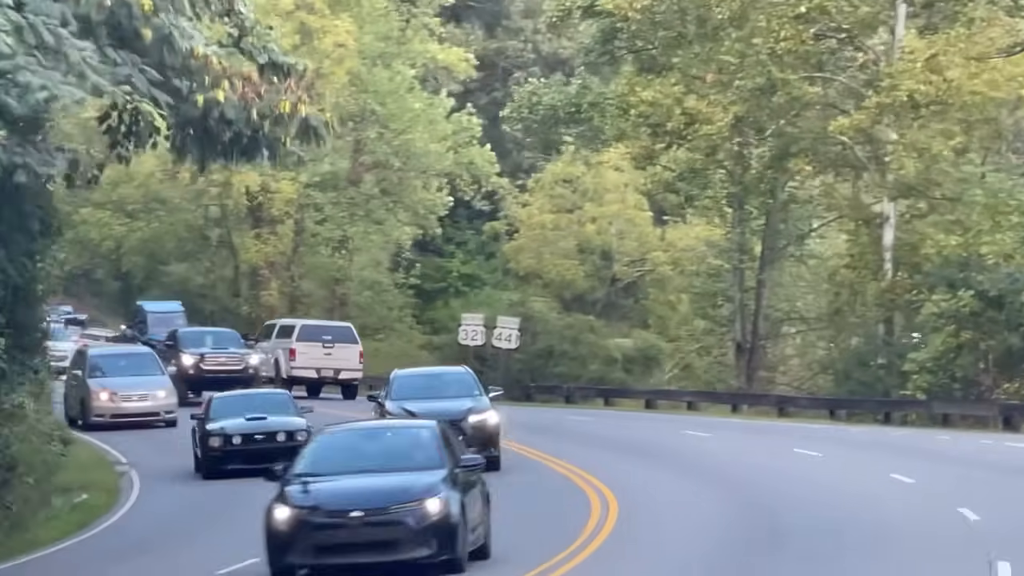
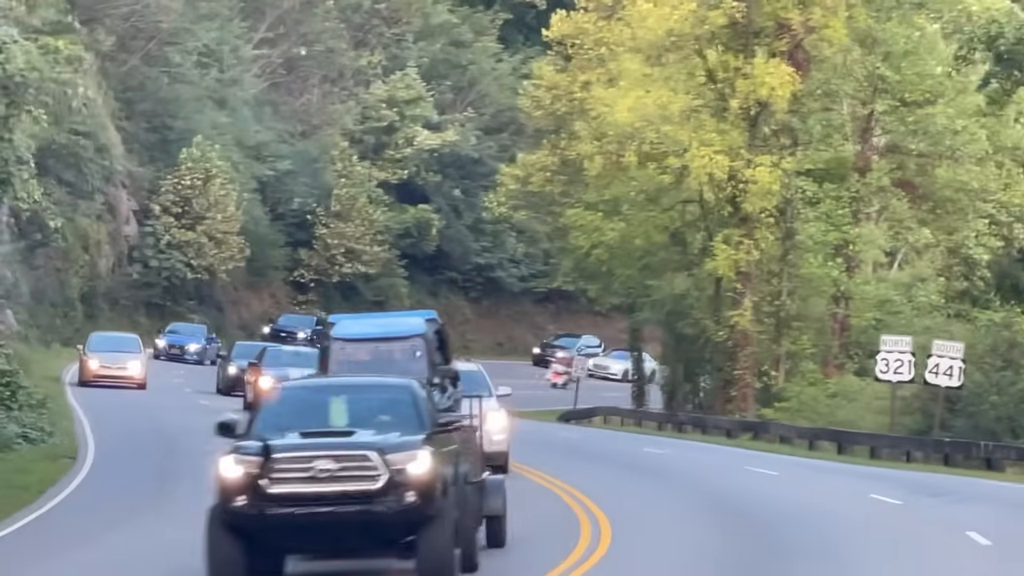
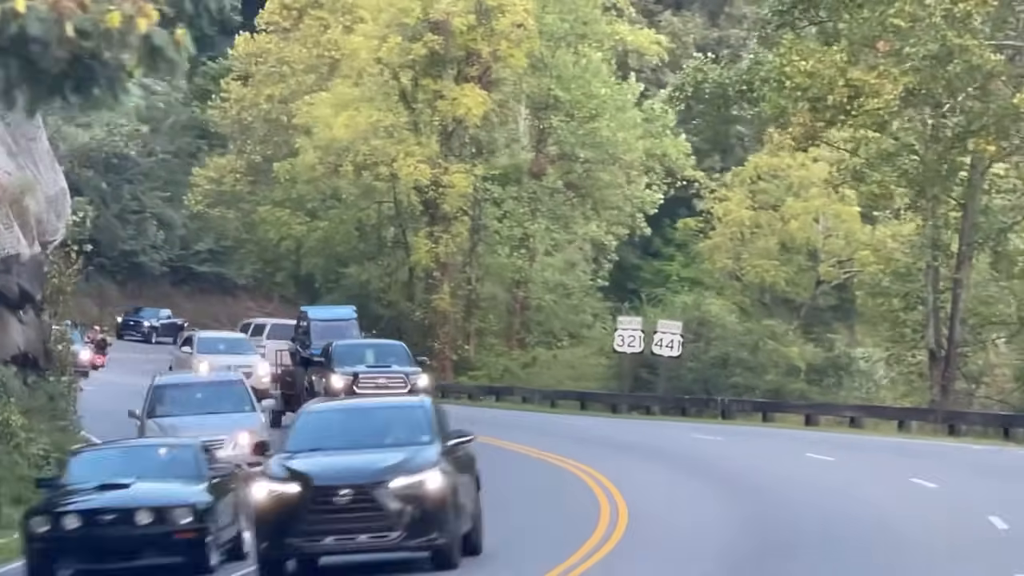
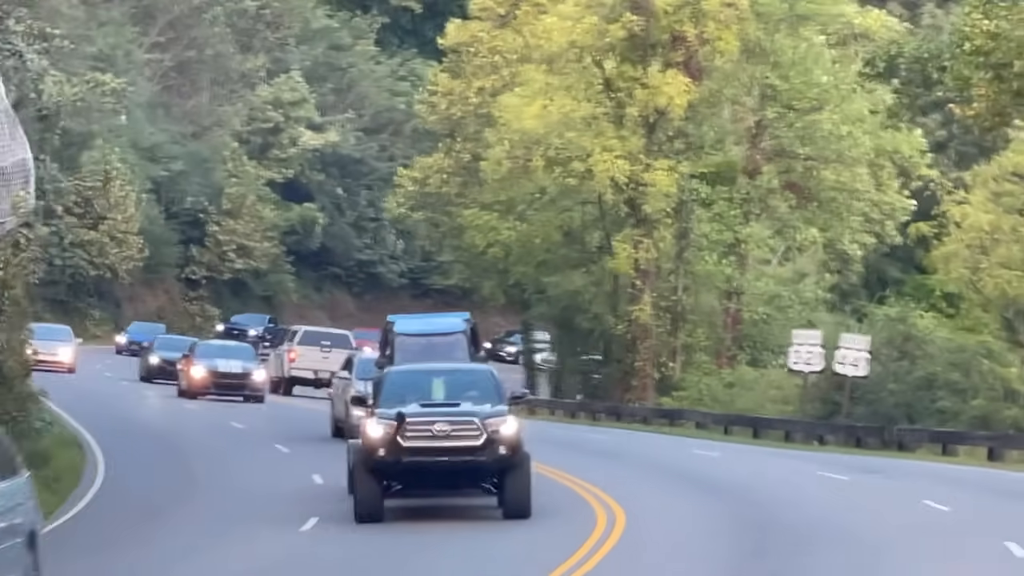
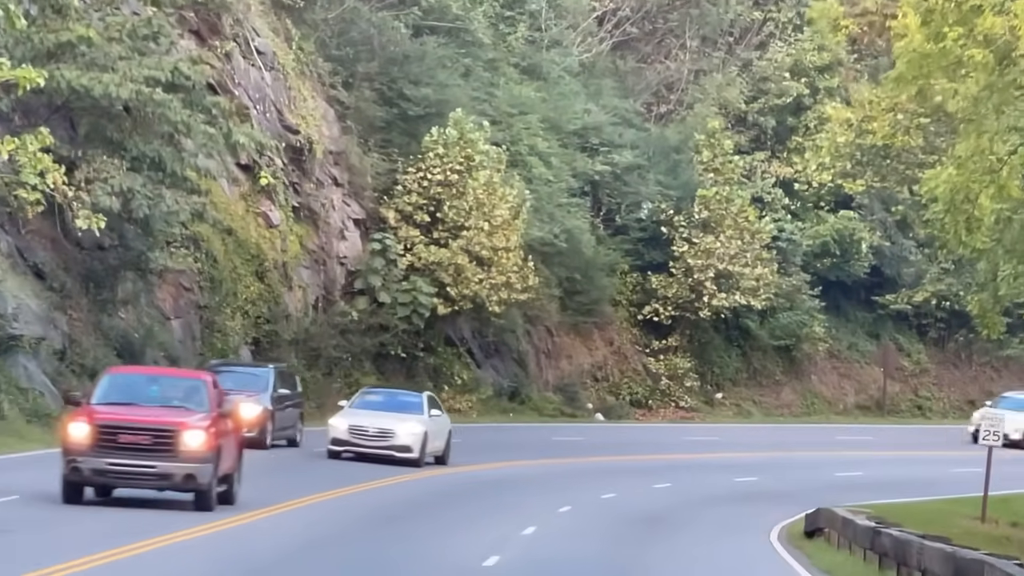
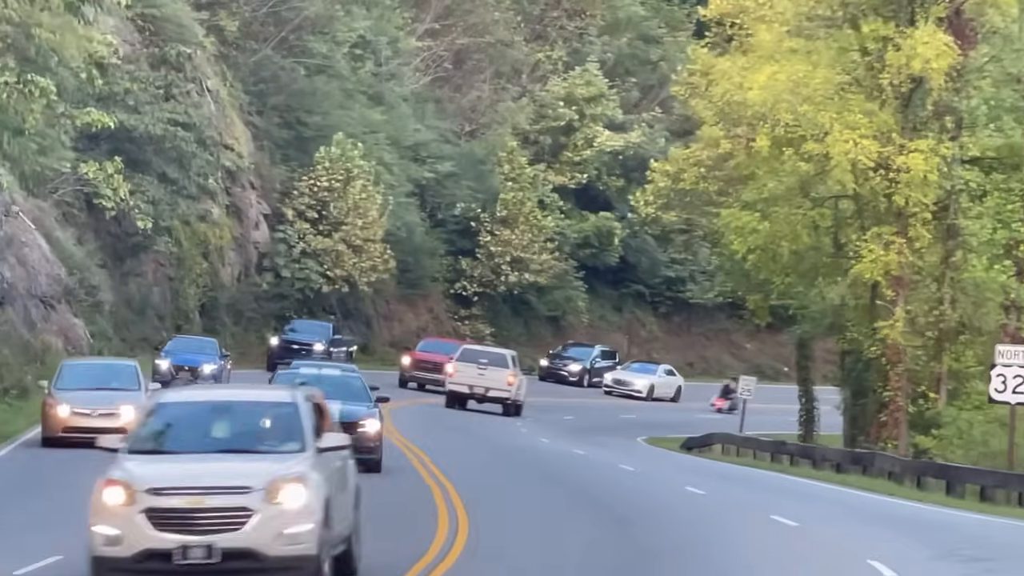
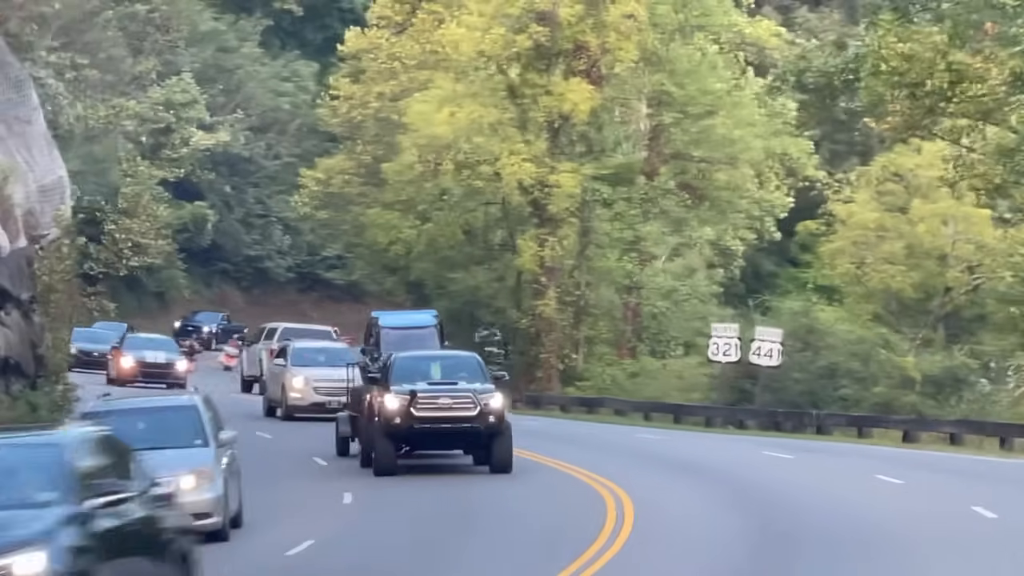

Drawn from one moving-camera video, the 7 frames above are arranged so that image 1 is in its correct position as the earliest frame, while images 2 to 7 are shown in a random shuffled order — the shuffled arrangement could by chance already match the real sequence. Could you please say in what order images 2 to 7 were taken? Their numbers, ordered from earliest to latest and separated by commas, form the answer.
3, 7, 4, 2, 6, 5
